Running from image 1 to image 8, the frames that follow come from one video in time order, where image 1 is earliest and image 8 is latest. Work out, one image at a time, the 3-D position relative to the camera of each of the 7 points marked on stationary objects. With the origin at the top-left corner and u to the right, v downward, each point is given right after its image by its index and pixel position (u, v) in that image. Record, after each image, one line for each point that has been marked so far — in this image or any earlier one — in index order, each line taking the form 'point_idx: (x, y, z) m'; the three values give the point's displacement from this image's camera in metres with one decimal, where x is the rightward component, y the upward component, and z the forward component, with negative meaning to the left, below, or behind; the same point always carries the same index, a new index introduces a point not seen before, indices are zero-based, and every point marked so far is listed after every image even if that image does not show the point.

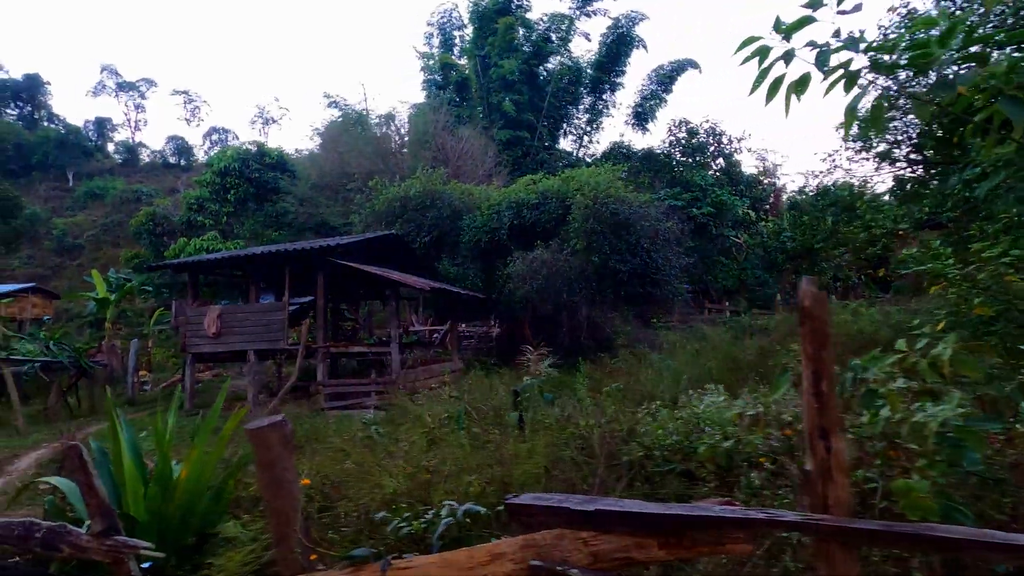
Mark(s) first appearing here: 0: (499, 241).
0: (-0.3, +1.3, +15.0) m
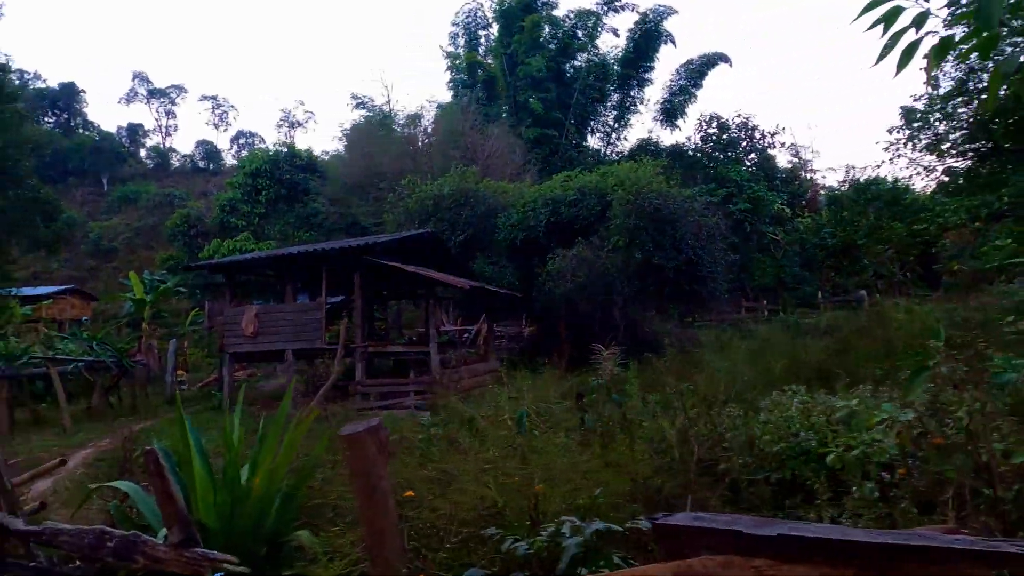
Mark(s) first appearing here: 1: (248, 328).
0: (+0.6, +1.3, +14.7) m
1: (-6.4, -1.0, +13.5) m
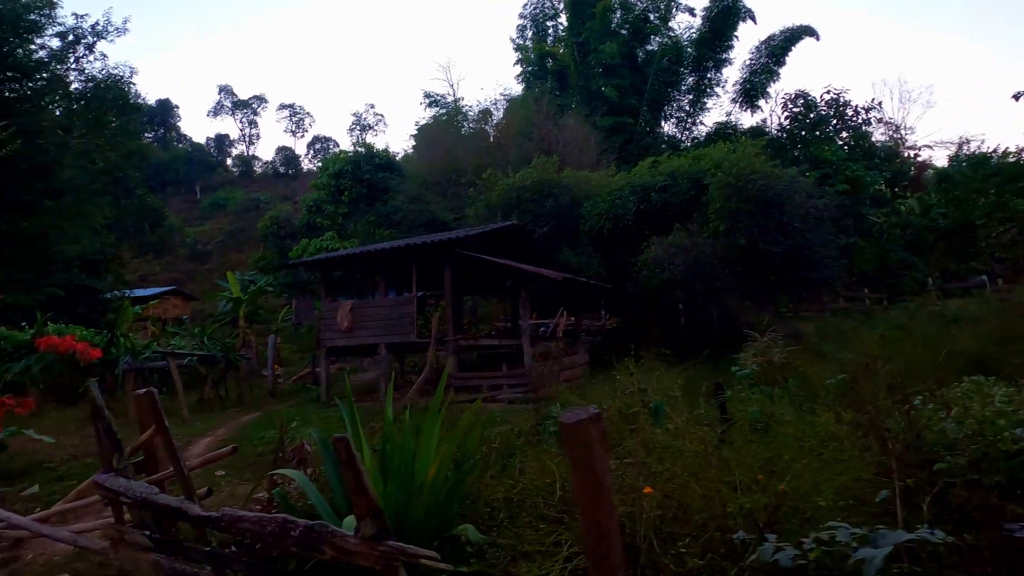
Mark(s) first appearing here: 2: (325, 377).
0: (+2.9, +1.6, +14.2) m
1: (-4.2, -0.9, +13.9) m
2: (-4.8, -2.3, +14.3) m
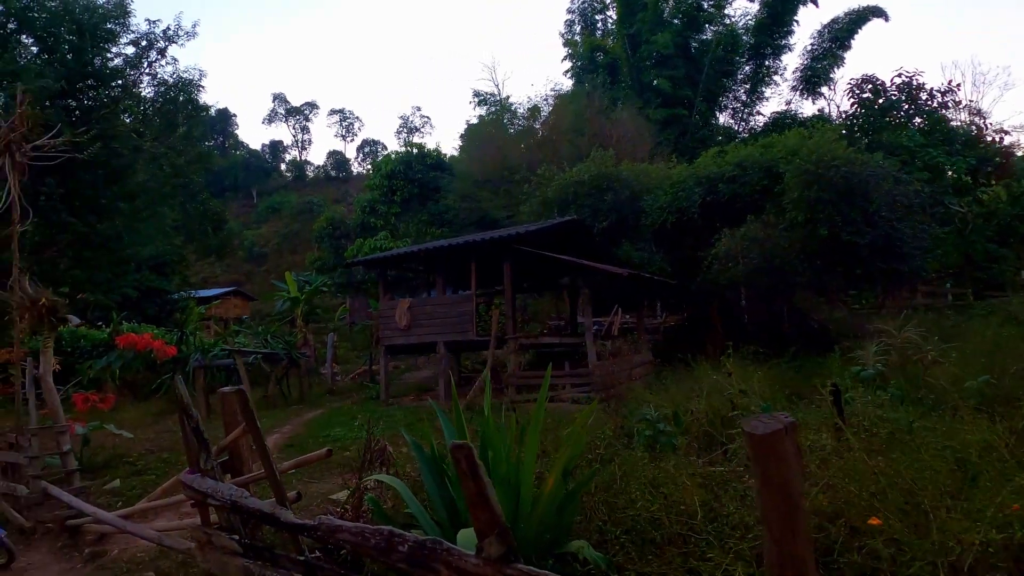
0: (+4.3, +1.7, +13.6) m
1: (-2.7, -0.8, +13.9) m
2: (-3.3, -2.3, +14.3) m
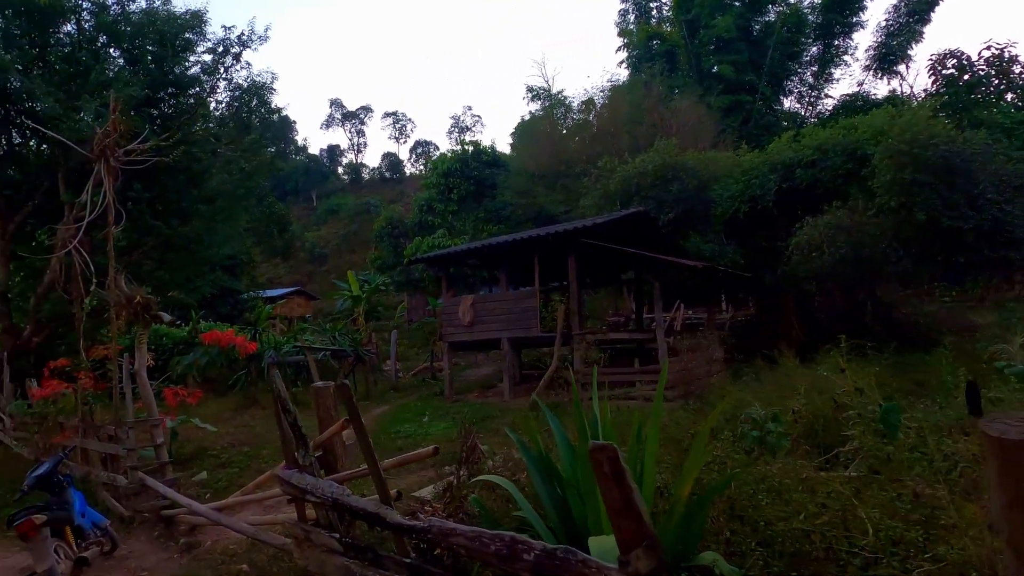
0: (+5.8, +1.9, +12.9) m
1: (-1.1, -0.7, +13.9) m
2: (-1.7, -2.2, +14.3) m
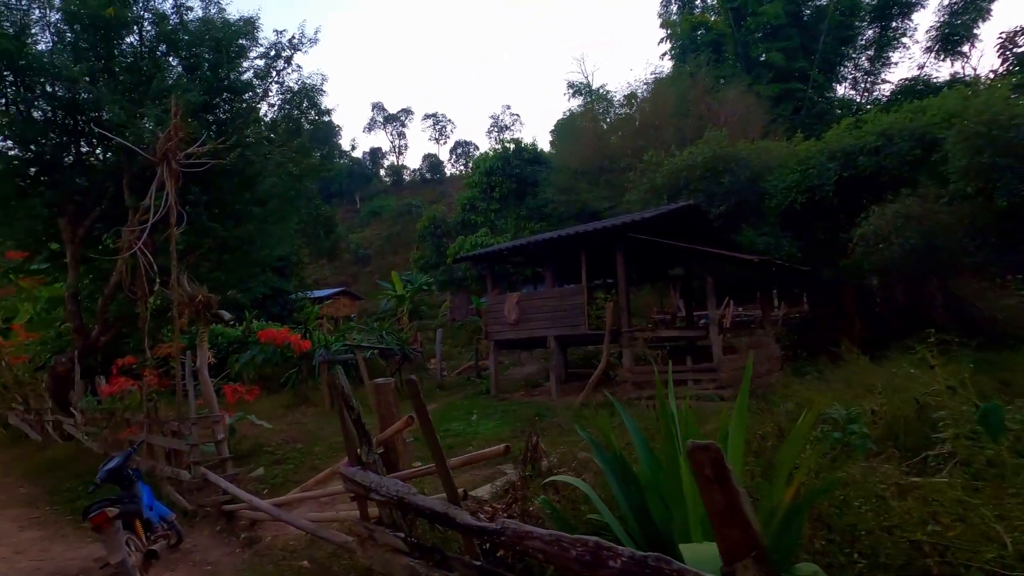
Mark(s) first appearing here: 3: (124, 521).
0: (+6.9, +2.0, +12.4) m
1: (0.0, -0.7, +13.8) m
2: (-0.5, -2.1, +14.3) m
3: (-3.4, -2.1, +4.9) m
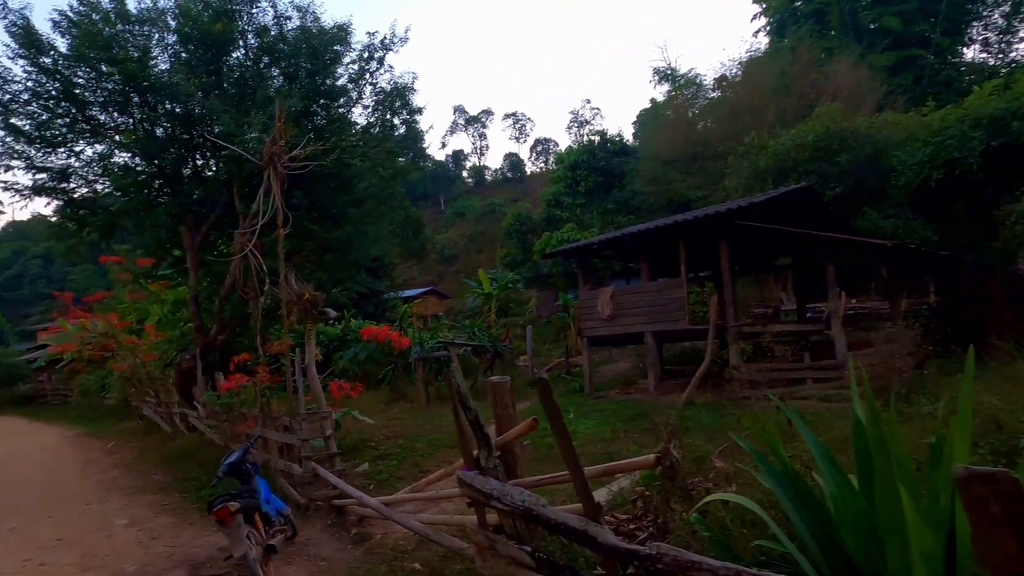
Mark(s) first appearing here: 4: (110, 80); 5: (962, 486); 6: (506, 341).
0: (+8.8, +2.2, +10.8) m
1: (+2.3, -0.5, +13.3) m
2: (+1.9, -2.0, +13.8) m
3: (-2.4, -2.1, +5.0) m
4: (-7.7, +4.0, +10.6) m
5: (+1.0, -0.5, +1.3) m
6: (-0.2, -1.8, +18.6) m
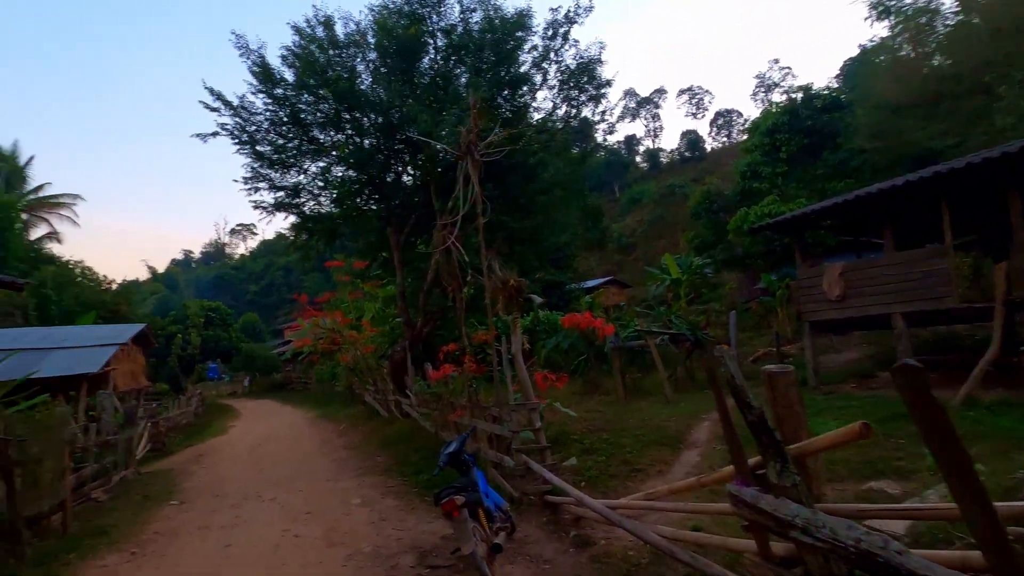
0: (+11.9, +3.0, +6.9) m
1: (+6.5, 0.0, +11.2) m
2: (+6.4, -1.5, +11.9) m
3: (-0.4, -1.9, +4.9) m
4: (-4.0, +4.0, +11.8) m
5: (+1.7, -0.3, +0.2) m
6: (+5.9, -1.3, +17.1) m
